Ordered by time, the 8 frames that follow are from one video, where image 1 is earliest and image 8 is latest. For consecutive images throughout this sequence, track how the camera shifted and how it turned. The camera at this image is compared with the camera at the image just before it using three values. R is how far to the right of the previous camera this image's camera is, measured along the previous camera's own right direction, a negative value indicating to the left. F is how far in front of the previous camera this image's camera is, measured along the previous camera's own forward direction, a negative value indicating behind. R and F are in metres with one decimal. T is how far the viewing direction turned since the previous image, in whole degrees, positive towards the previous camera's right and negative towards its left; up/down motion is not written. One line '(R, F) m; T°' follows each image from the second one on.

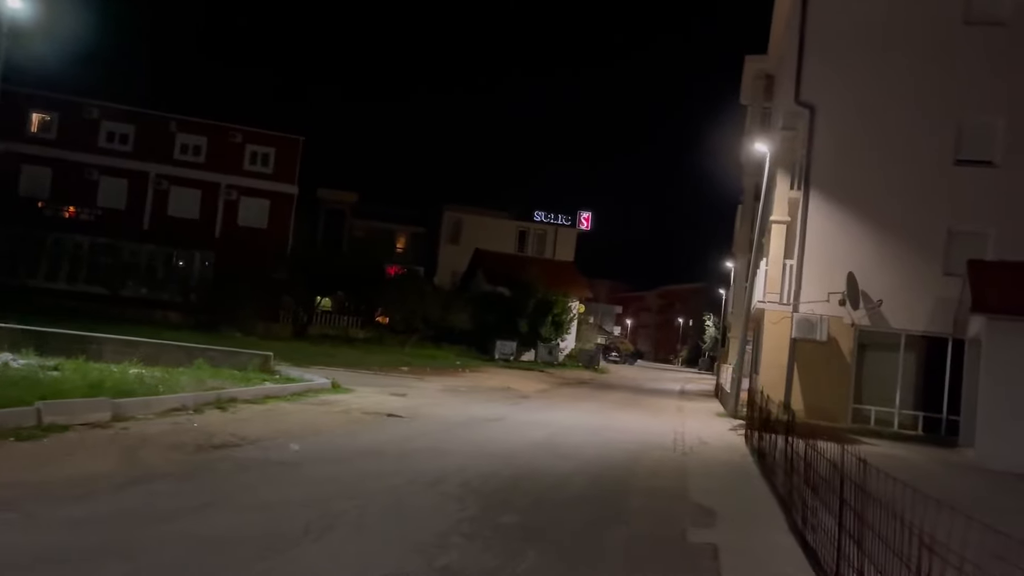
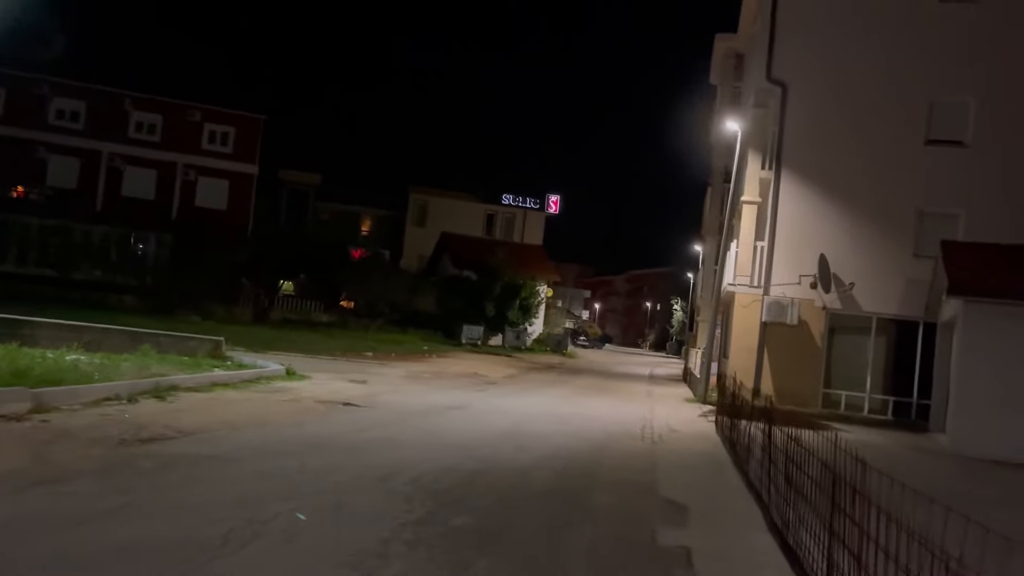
(+0.1, +0.8) m; +2°
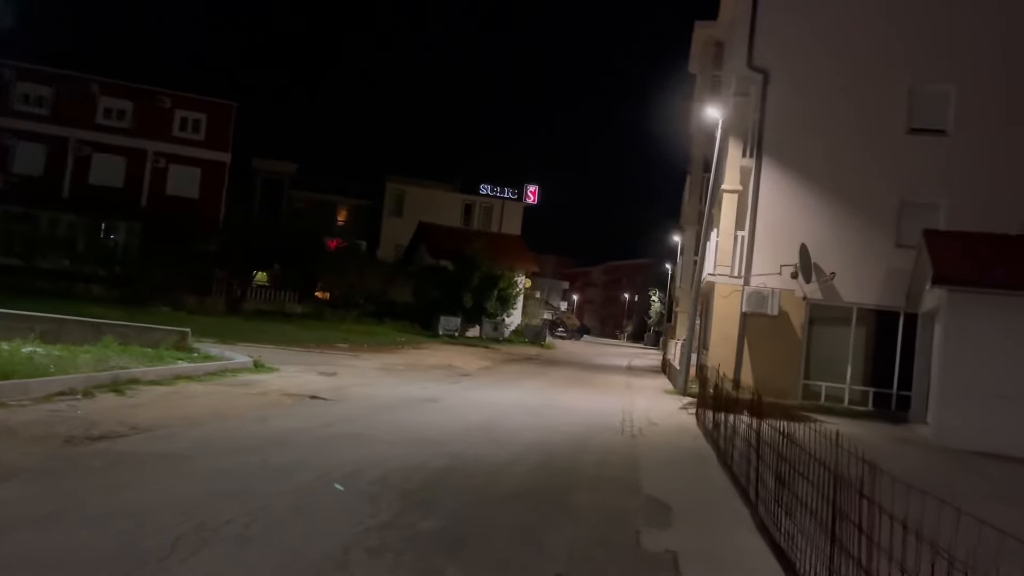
(0.0, +0.5) m; +1°
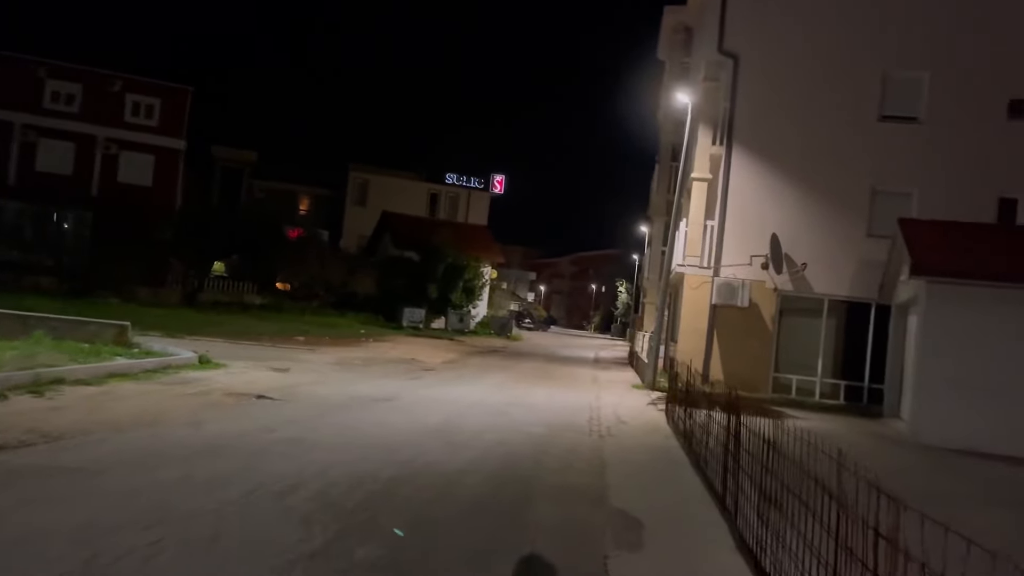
(+0.1, +0.8) m; +2°
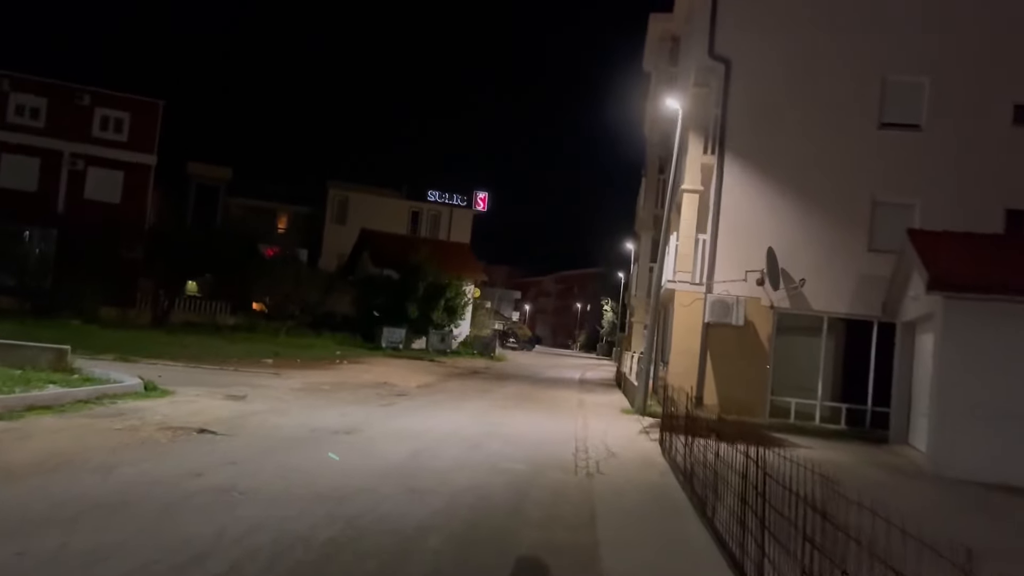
(+0.1, +1.4) m; +1°
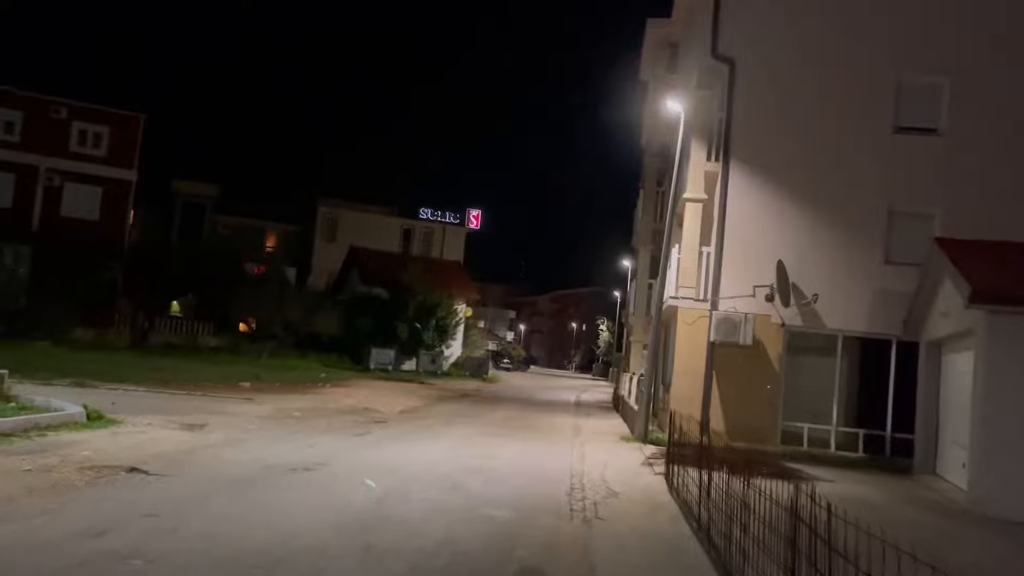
(+0.1, +1.6) m; 0°
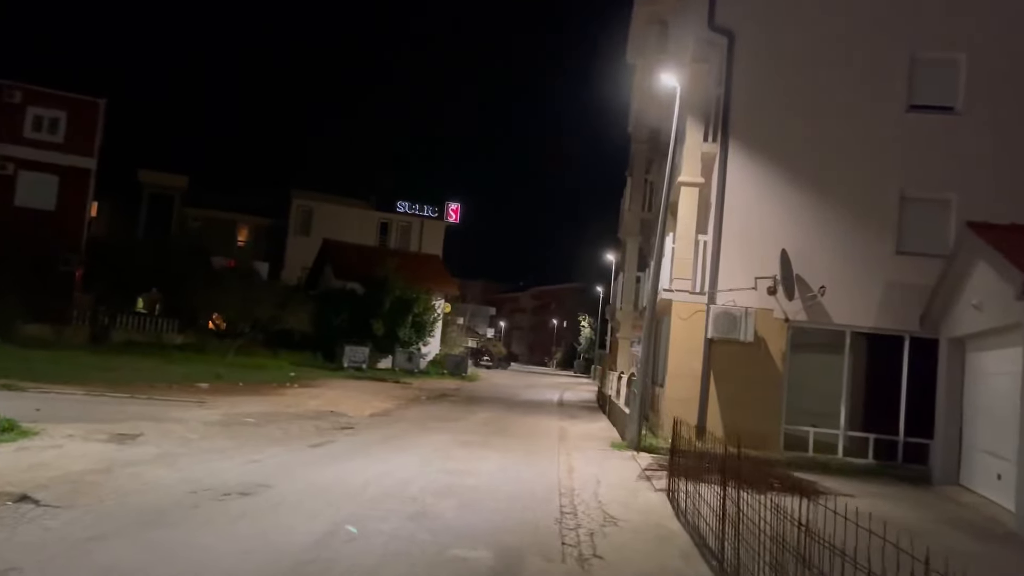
(0.0, +1.7) m; +1°
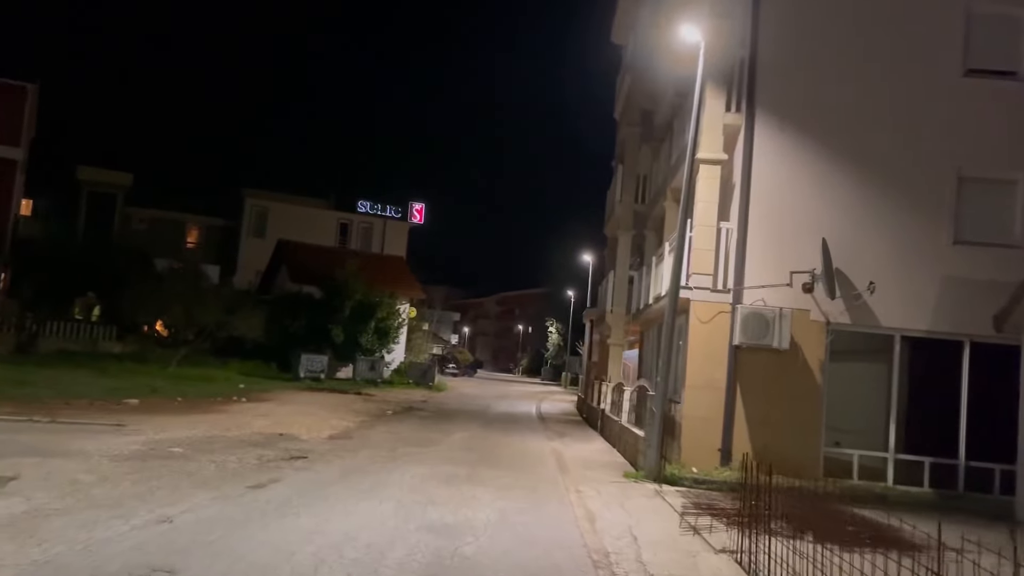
(-0.5, +3.1) m; +3°
